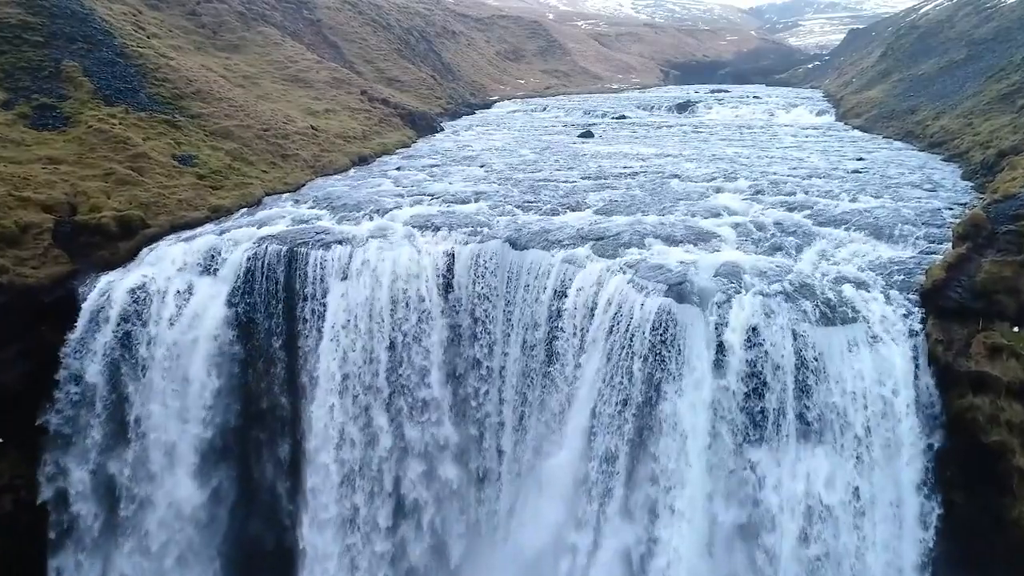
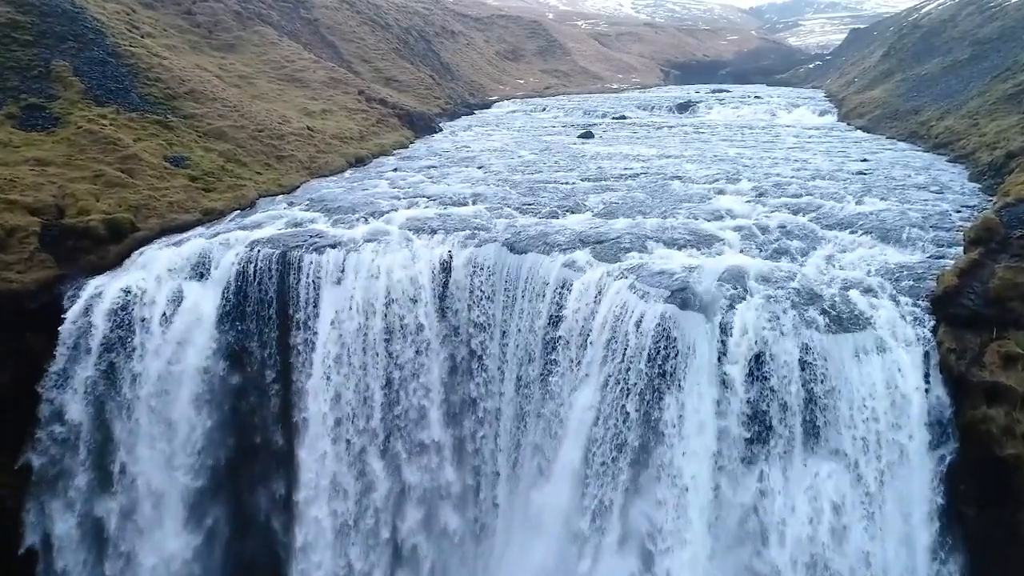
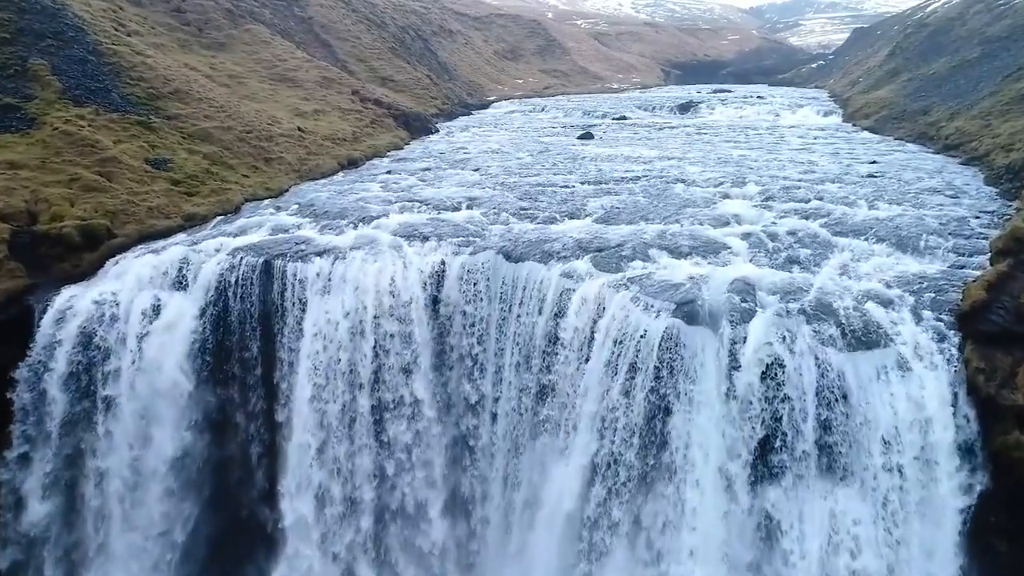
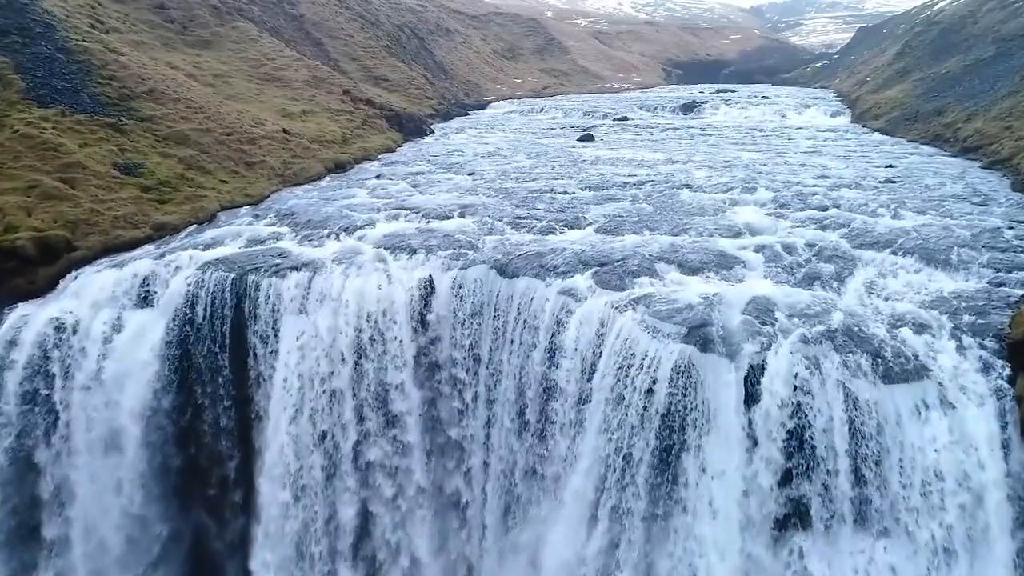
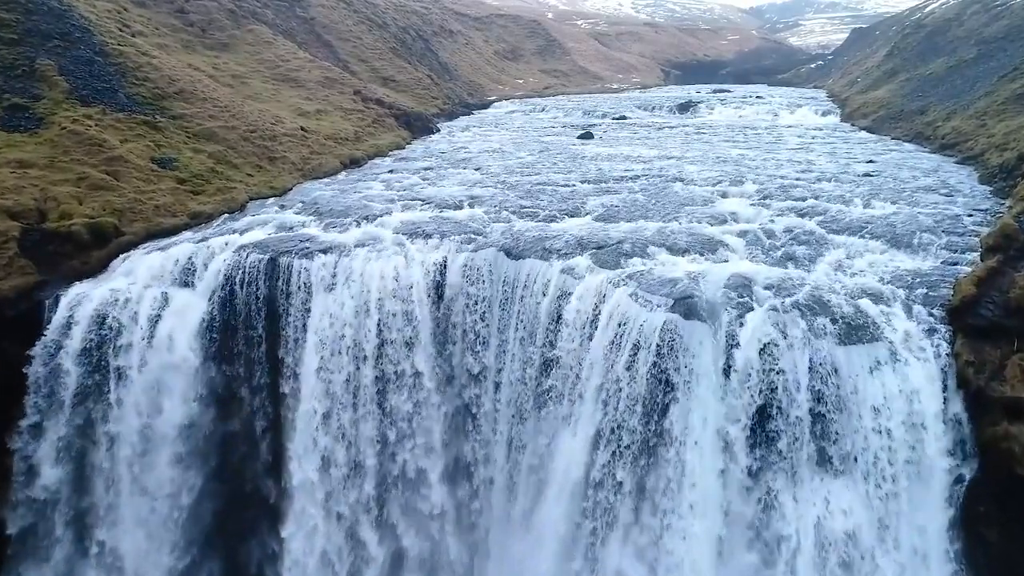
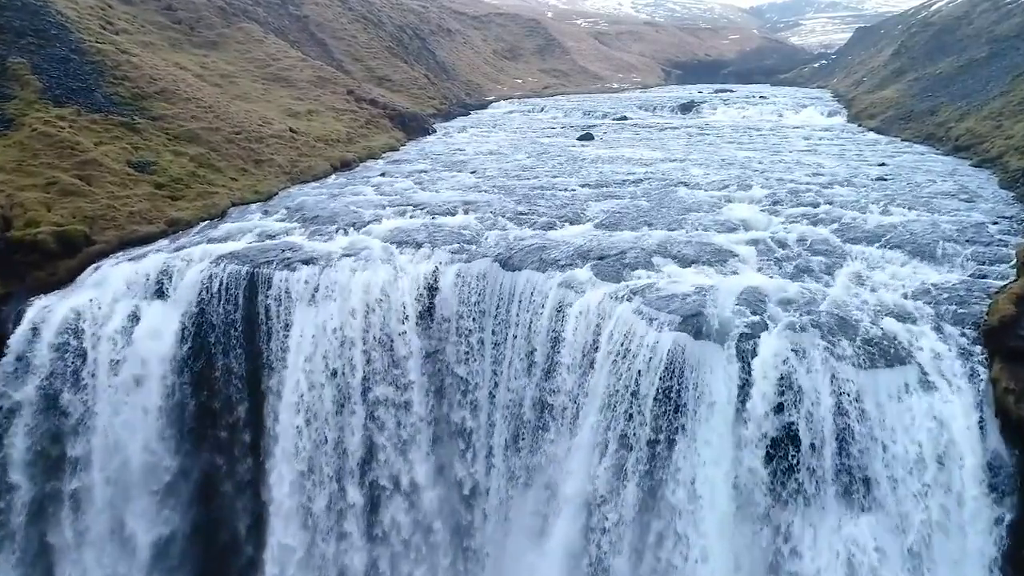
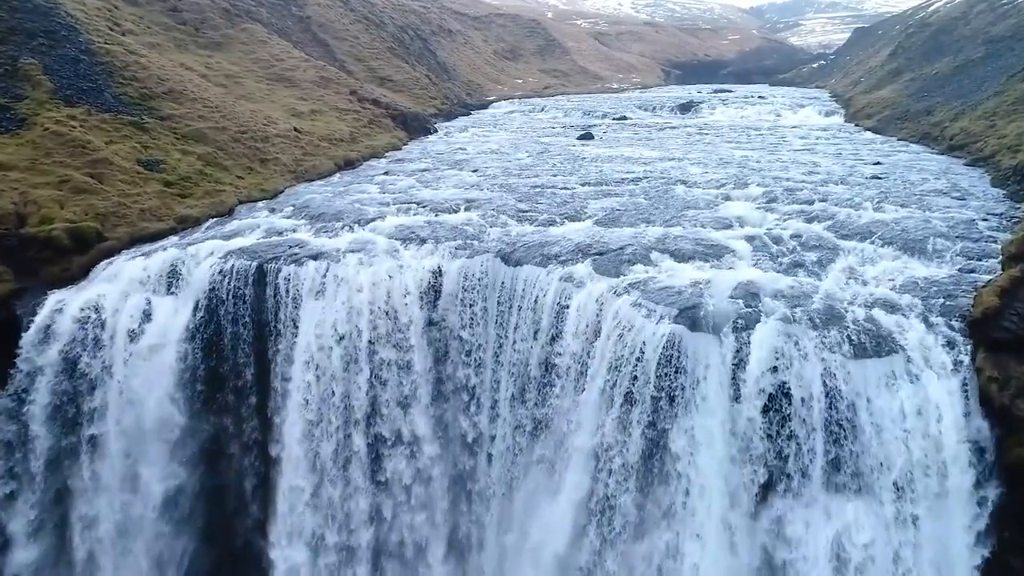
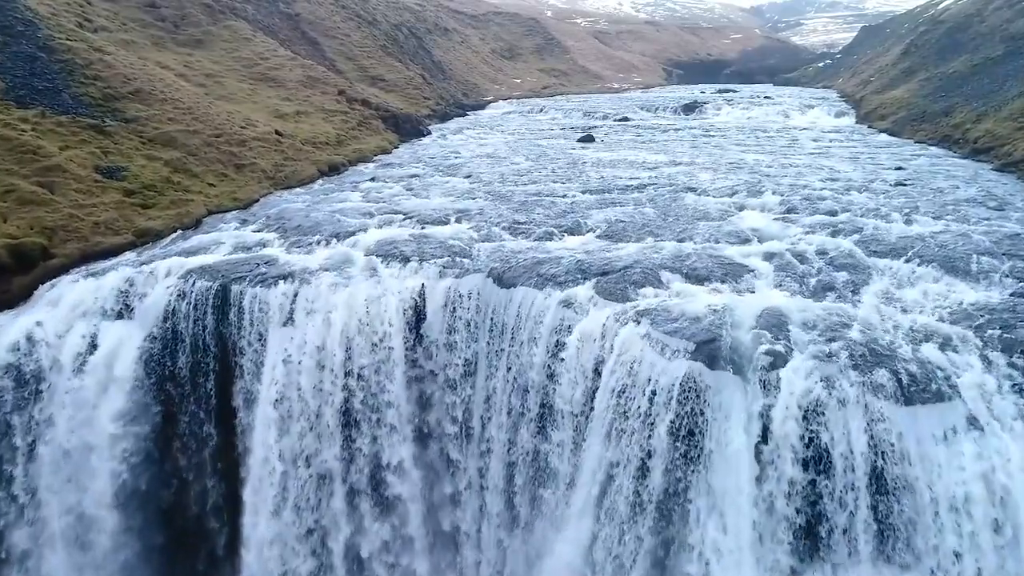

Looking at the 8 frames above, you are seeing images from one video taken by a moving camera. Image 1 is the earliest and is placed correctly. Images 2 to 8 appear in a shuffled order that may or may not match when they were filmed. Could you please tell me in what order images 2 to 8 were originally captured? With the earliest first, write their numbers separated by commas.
2, 5, 3, 7, 6, 4, 8
